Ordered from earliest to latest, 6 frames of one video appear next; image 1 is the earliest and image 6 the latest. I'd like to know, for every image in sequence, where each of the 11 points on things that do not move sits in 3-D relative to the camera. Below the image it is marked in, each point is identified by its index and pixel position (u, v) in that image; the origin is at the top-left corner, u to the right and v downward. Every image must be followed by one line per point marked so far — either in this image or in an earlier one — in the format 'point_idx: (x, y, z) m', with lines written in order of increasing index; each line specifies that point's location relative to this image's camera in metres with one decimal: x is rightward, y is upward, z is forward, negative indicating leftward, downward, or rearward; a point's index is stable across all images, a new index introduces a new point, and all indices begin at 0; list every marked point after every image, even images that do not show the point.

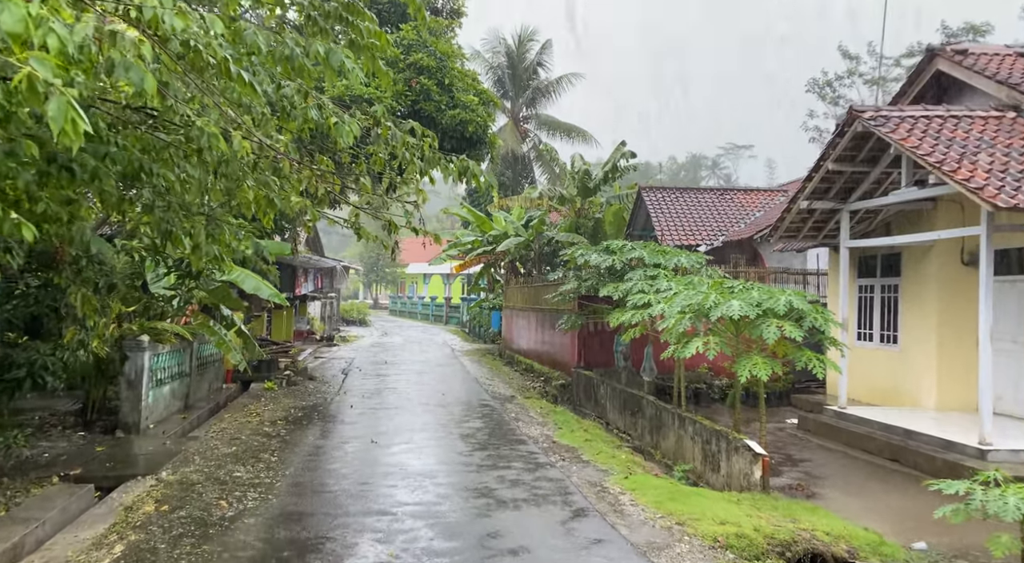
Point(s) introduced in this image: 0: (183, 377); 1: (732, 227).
0: (-4.2, -1.2, +9.1) m
1: (+4.8, +1.2, +15.6) m
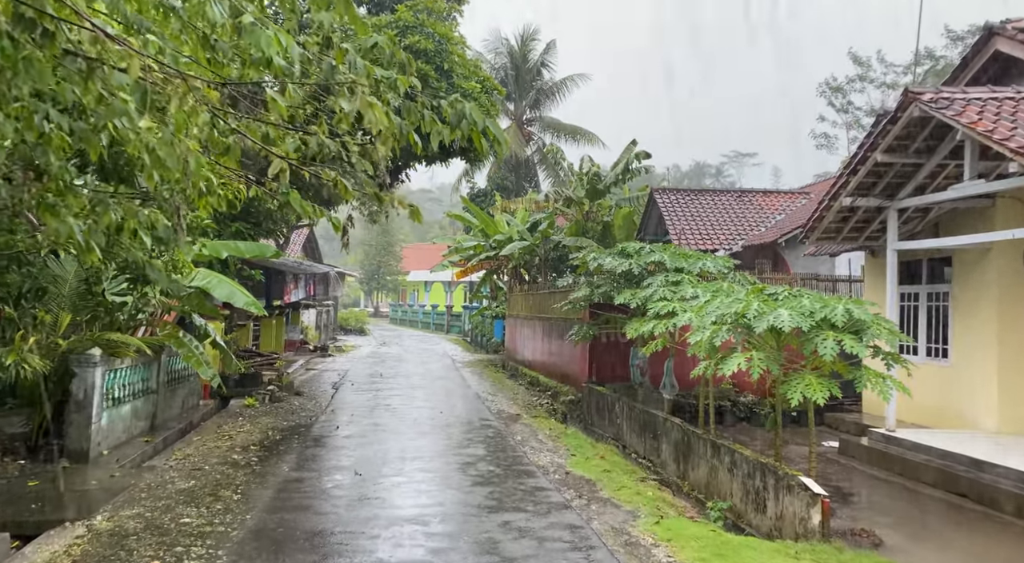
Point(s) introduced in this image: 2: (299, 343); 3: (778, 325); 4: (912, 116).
0: (-4.1, -1.3, +8.0) m
1: (+4.9, +1.0, +14.6) m
2: (-5.8, -1.7, +19.3) m
3: (+2.1, -0.3, +5.7) m
4: (+4.1, +1.7, +7.2) m
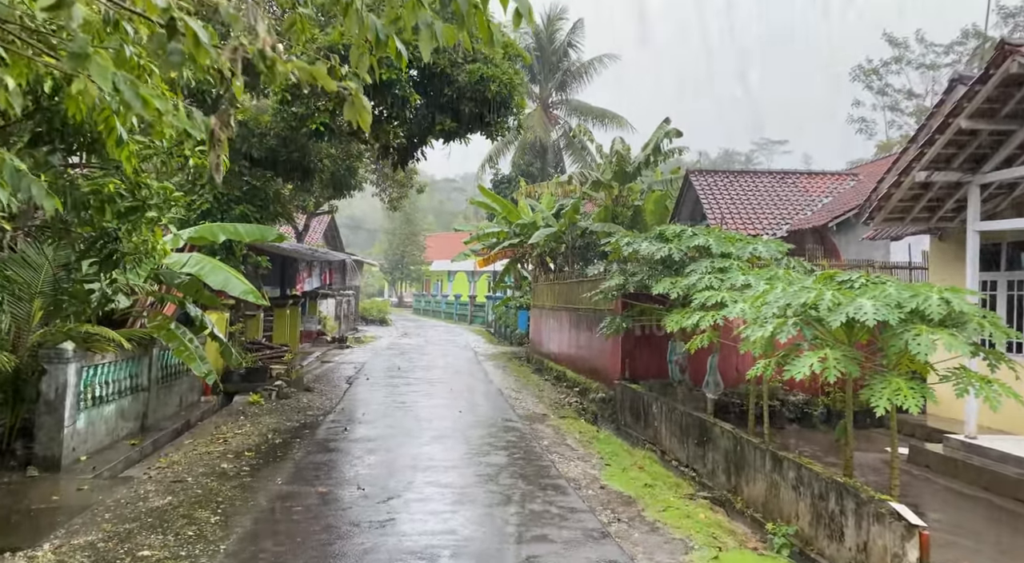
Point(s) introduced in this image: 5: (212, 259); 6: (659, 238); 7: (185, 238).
0: (-3.8, -1.1, +7.3) m
1: (+5.4, +1.3, +13.5) m
2: (-5.1, -1.4, +18.7) m
3: (+2.3, -0.2, +4.8) m
4: (+4.3, +1.8, +6.2) m
5: (-3.2, +0.2, +7.4) m
6: (+1.8, +0.5, +8.5) m
7: (-3.6, +0.5, +7.7) m
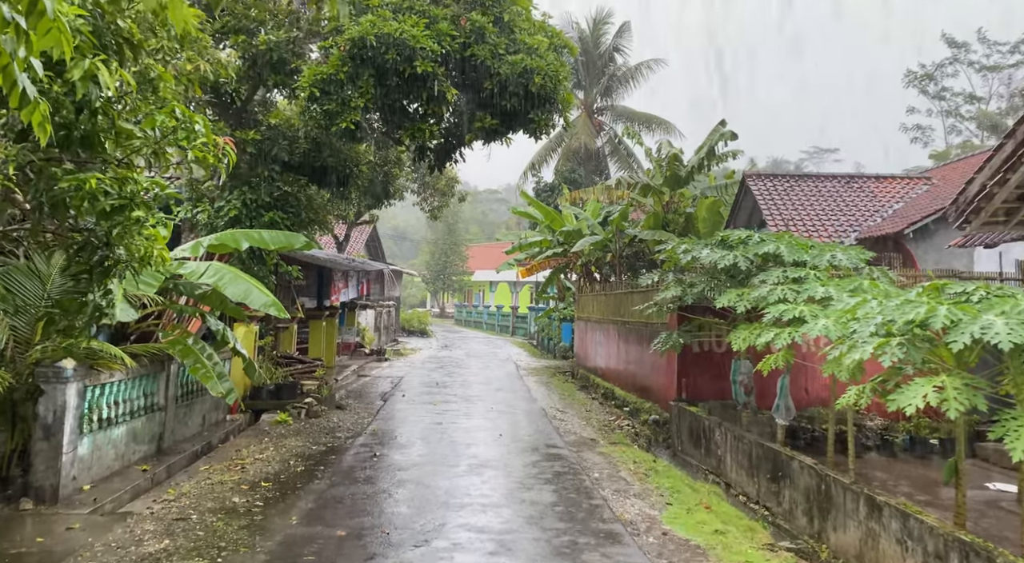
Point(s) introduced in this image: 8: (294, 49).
0: (-3.4, -1.2, +6.8) m
1: (+6.2, +1.1, +12.5) m
2: (-4.0, -1.7, +18.2) m
3: (+2.6, -0.3, +3.9) m
4: (+4.6, +1.7, +5.2) m
5: (-2.7, +0.1, +6.9) m
6: (+2.3, +0.4, +7.6) m
7: (-3.1, +0.4, +7.2) m
8: (-2.7, +2.9, +8.7) m
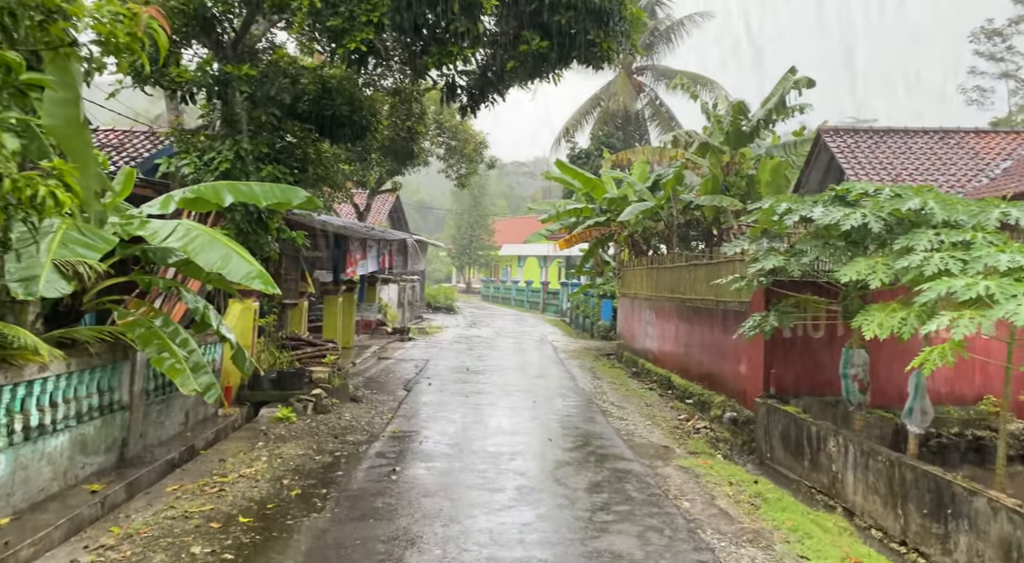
0: (-3.0, -1.0, +5.3) m
1: (+6.8, +1.5, +10.6) m
2: (-3.2, -1.0, +16.7) m
3: (+2.9, -0.2, +2.2) m
4: (+5.0, +1.9, +3.3) m
5: (-2.3, +0.4, +5.3) m
6: (+2.7, +0.7, +5.9) m
7: (-2.7, +0.6, +5.7) m
8: (-2.2, +3.2, +7.1) m
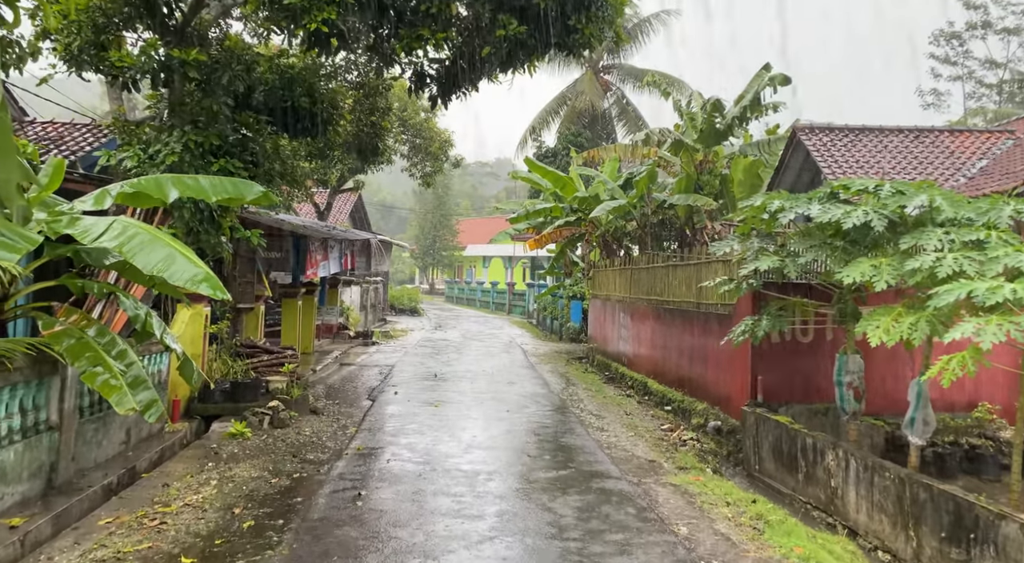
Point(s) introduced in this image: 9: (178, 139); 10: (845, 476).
0: (-3.1, -1.0, +4.7) m
1: (+6.4, +1.5, +10.4) m
2: (-3.9, -1.0, +16.1) m
3: (+3.0, -0.2, +1.8) m
4: (+5.0, +1.9, +3.1) m
5: (-2.4, +0.4, +4.7) m
6: (+2.5, +0.7, +5.6) m
7: (-2.8, +0.6, +5.0) m
8: (-2.4, +3.2, +6.5) m
9: (-3.2, +1.4, +6.9) m
10: (+2.4, -1.4, +5.2) m
